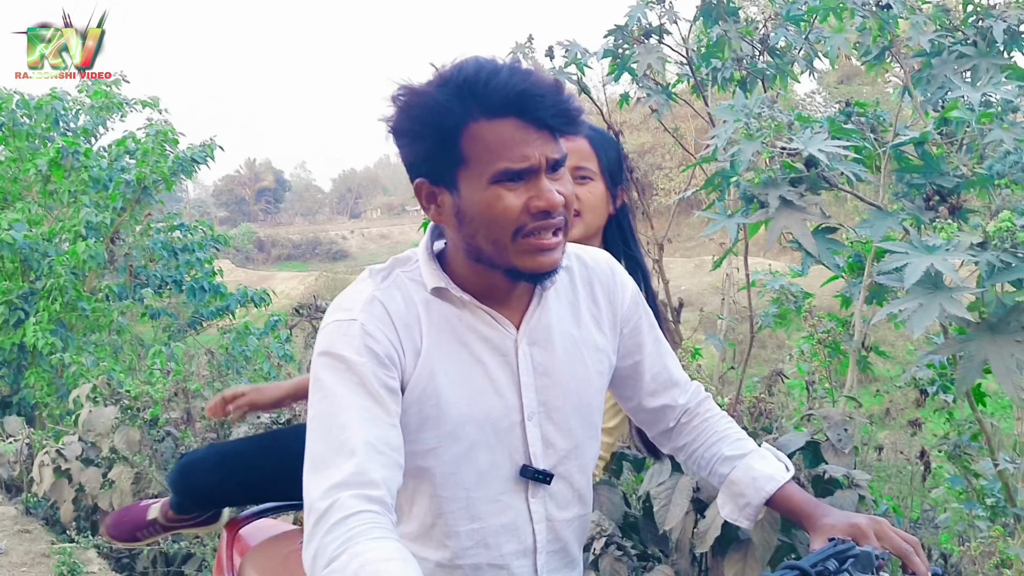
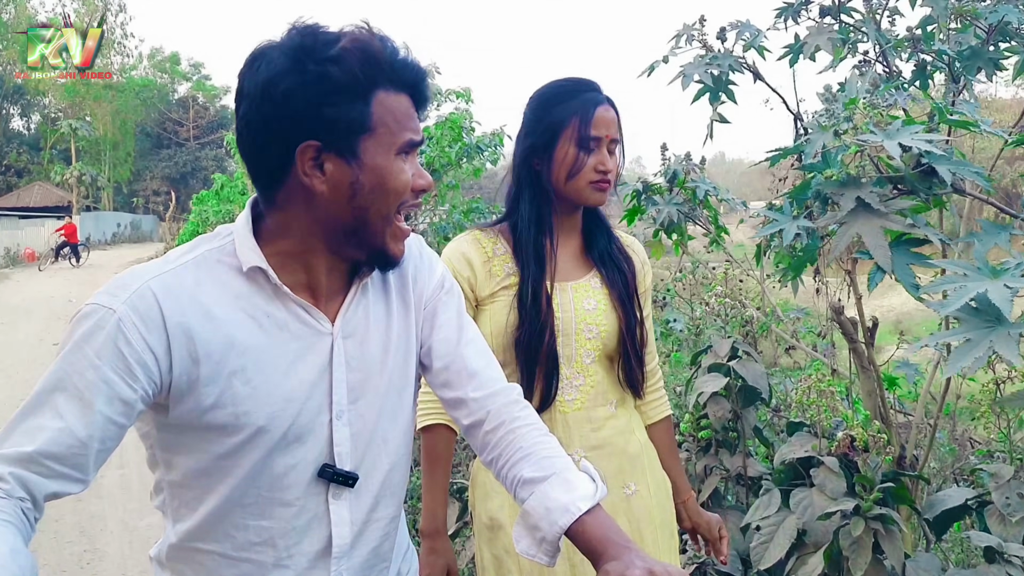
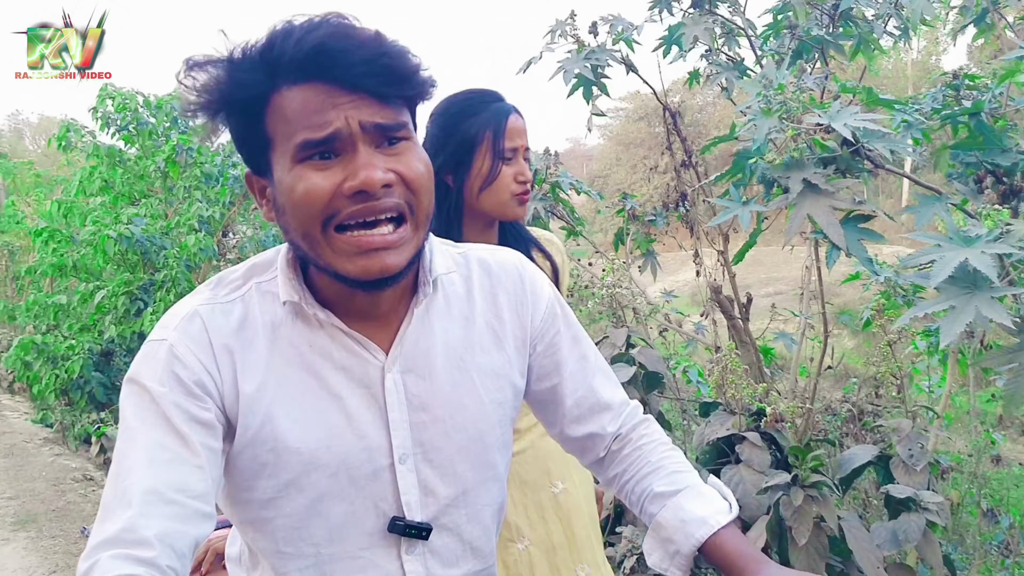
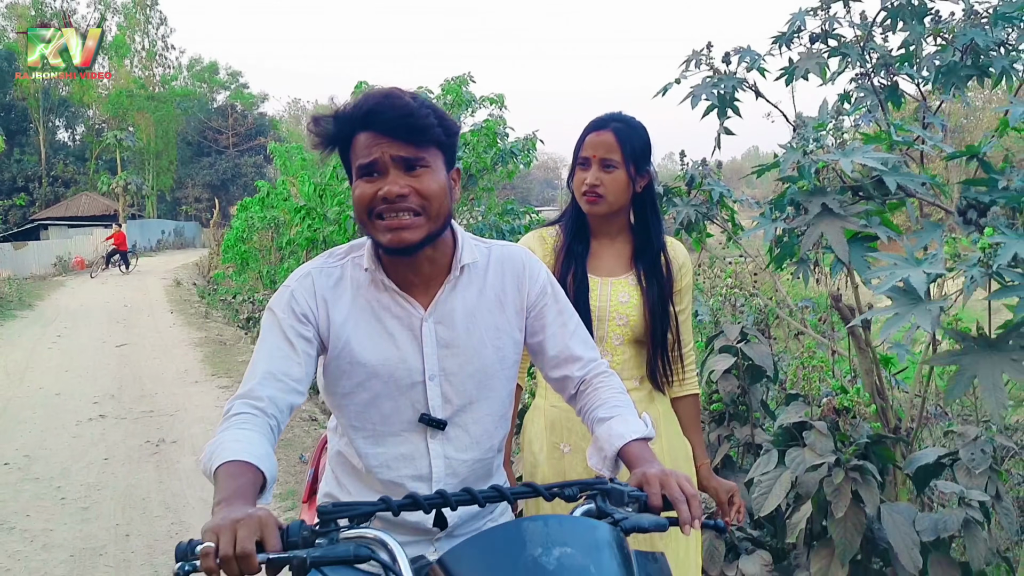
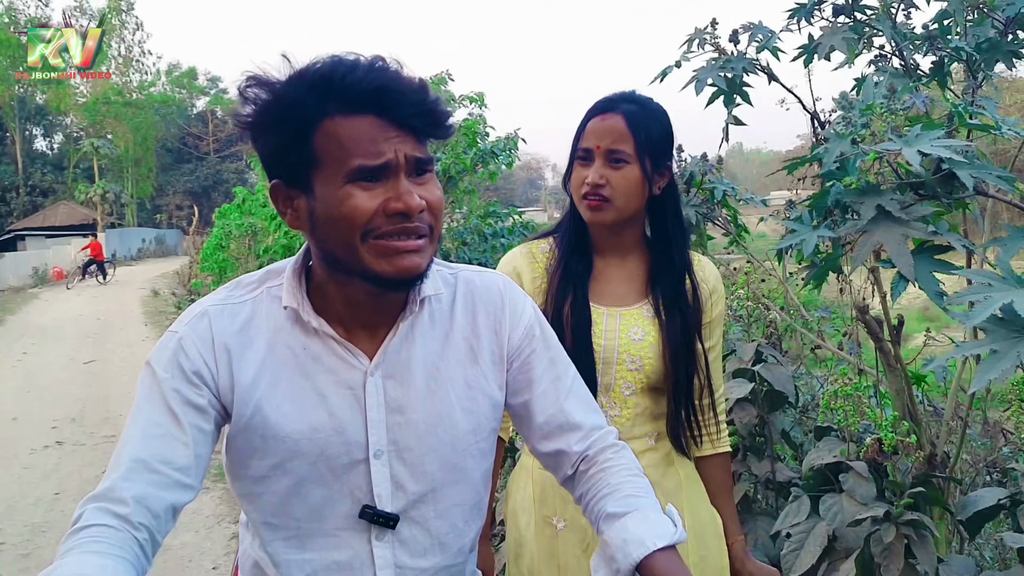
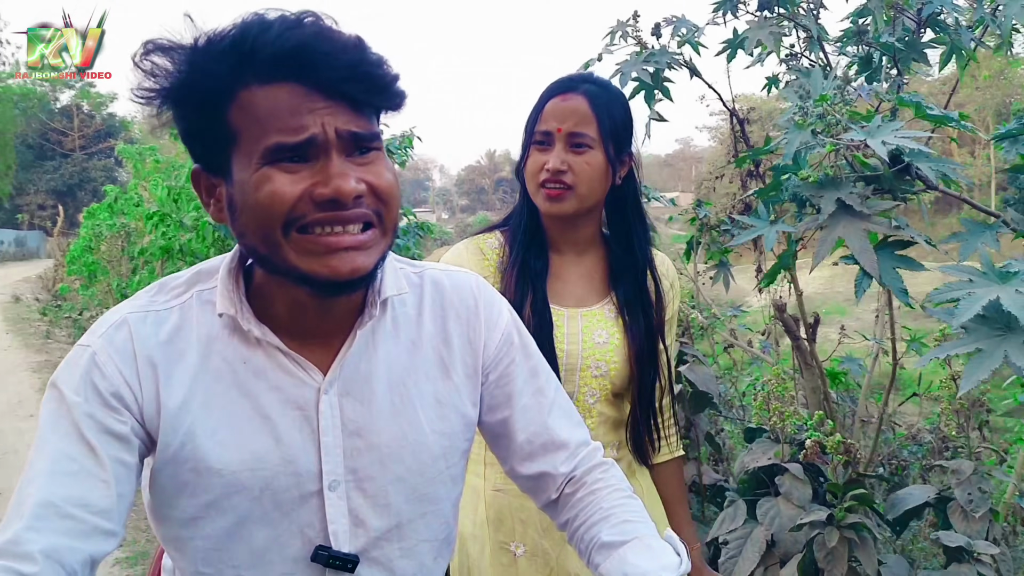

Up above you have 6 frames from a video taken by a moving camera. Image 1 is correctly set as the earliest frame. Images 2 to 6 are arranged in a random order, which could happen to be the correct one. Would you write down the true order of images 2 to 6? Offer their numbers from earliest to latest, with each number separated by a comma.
3, 6, 5, 4, 2
